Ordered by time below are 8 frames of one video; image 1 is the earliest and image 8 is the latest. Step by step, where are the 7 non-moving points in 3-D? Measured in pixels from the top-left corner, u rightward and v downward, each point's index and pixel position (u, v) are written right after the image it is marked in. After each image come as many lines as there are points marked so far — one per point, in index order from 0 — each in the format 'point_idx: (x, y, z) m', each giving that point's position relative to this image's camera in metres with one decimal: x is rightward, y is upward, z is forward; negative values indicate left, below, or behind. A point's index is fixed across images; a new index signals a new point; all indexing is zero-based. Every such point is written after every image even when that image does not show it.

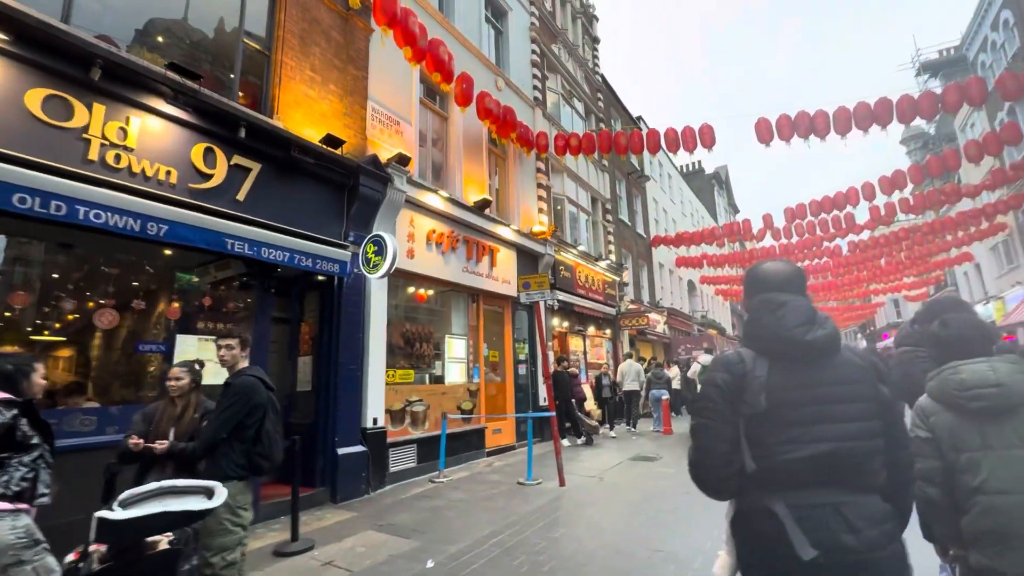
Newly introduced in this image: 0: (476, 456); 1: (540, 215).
0: (-0.7, -3.1, +8.5) m
1: (+0.7, +1.9, +12.4) m
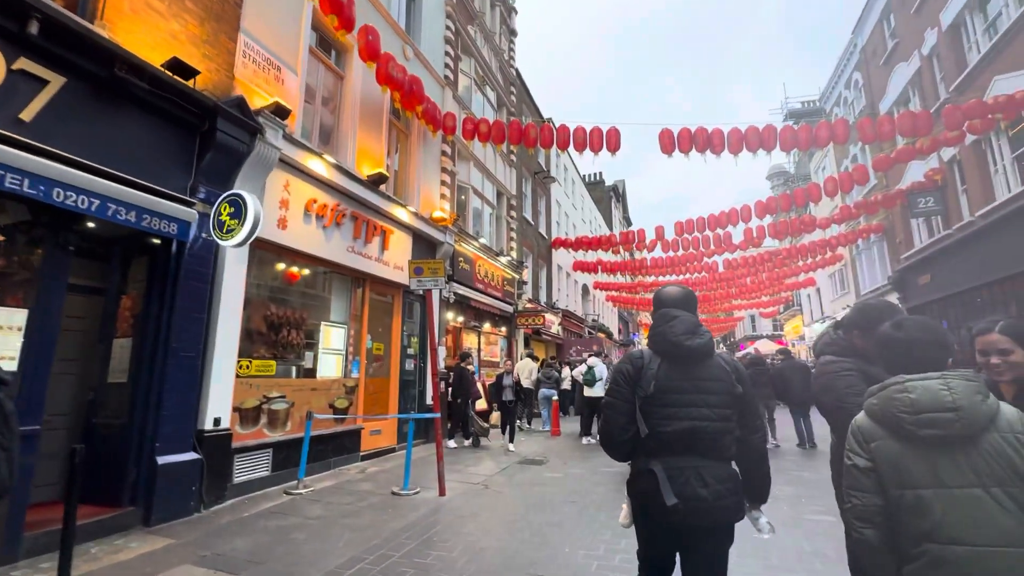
0: (-2.6, -2.8, +7.5) m
1: (-1.7, +2.2, +11.6) m
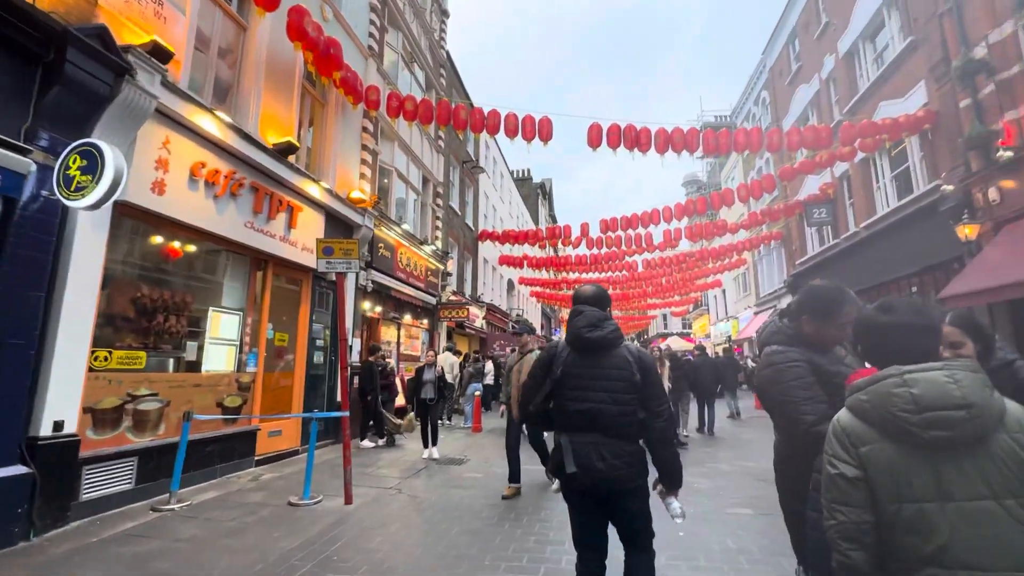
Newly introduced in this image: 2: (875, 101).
0: (-3.8, -2.5, +6.5) m
1: (-3.5, +2.5, +10.7) m
2: (+10.8, +5.6, +13.9) m
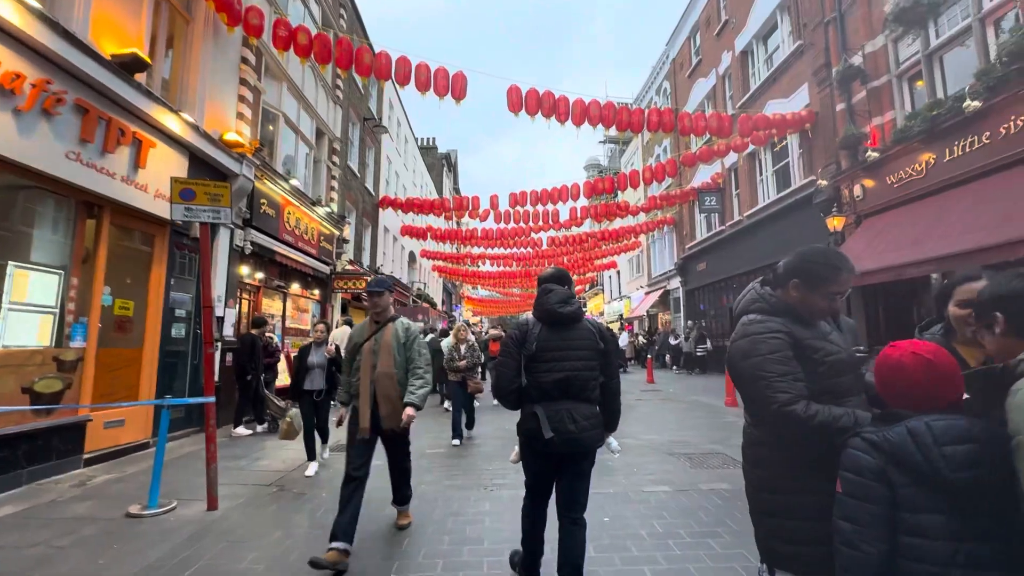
0: (-5.0, -2.0, +5.1) m
1: (-5.3, +3.2, +9.0) m
2: (+8.1, +6.1, +15.1) m
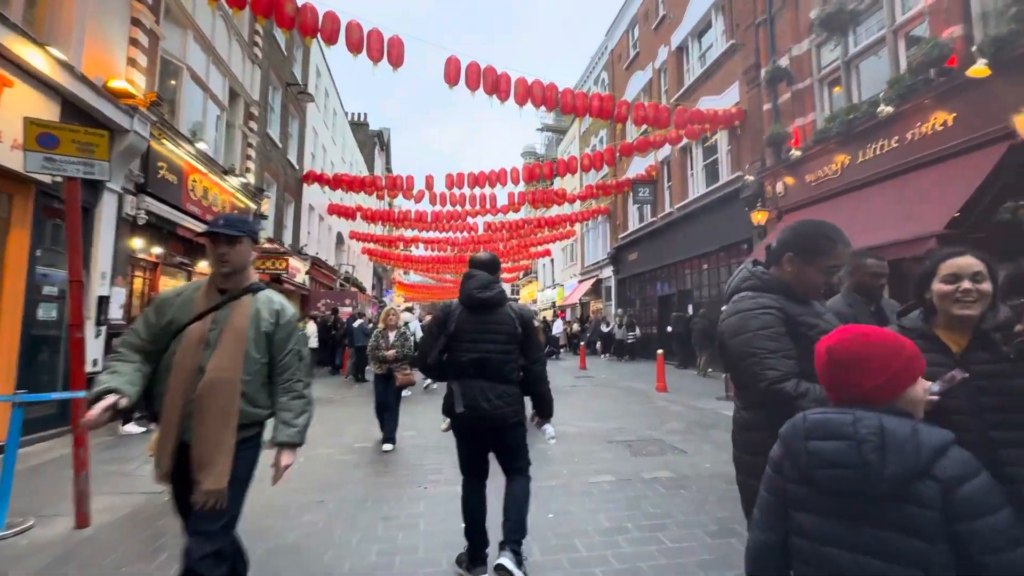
0: (-5.6, -1.7, +4.0) m
1: (-6.3, +3.6, +7.7) m
2: (+6.2, +6.4, +15.6) m
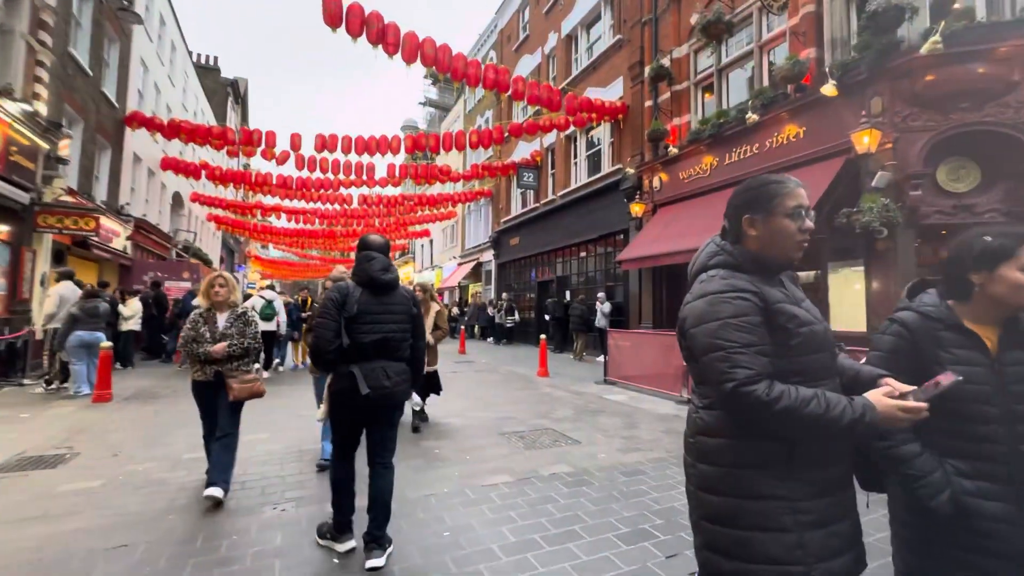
0: (-6.2, -1.3, +1.9) m
1: (-7.6, +4.1, +5.0) m
2: (+2.4, +6.9, +15.8) m
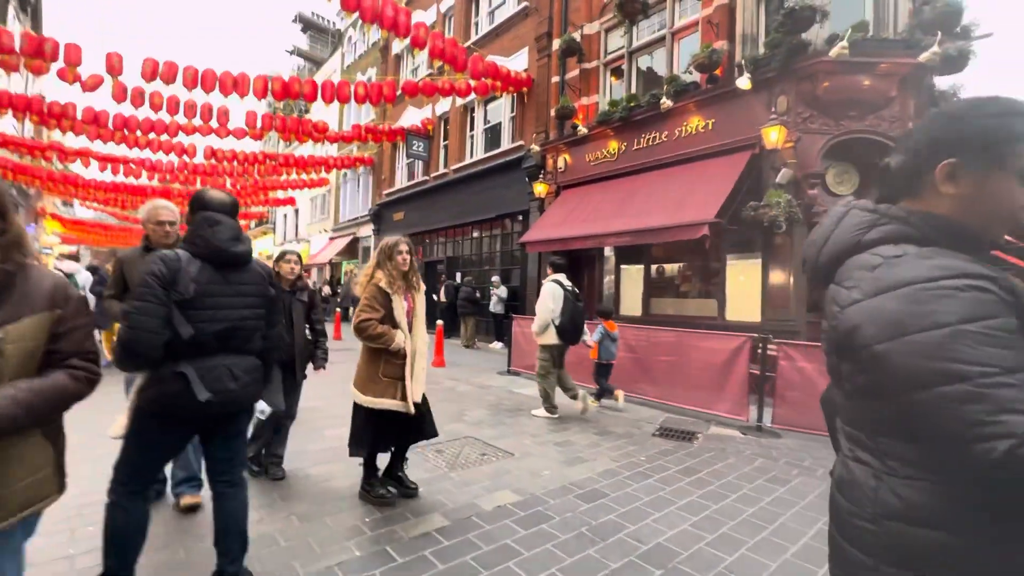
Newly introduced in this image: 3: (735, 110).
0: (-5.7, -1.1, -0.8) m
1: (-7.8, +4.5, +1.7) m
2: (-0.9, +7.4, +14.7) m
3: (+4.0, +3.2, +8.4) m
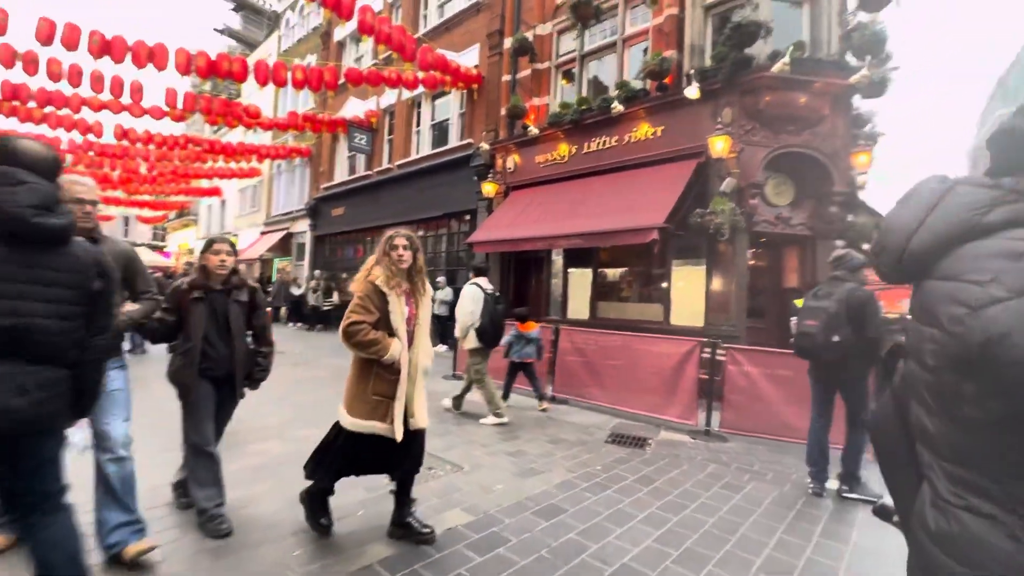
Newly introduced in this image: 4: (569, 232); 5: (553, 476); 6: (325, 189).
0: (-5.5, -1.0, -1.8) m
1: (-7.7, +4.7, +0.5) m
2: (-2.5, +7.4, +14.3) m
3: (+3.1, +3.1, +8.6) m
4: (+1.1, +1.1, +9.1) m
5: (+0.3, -1.6, +4.0) m
6: (-7.2, +3.8, +18.1) m
